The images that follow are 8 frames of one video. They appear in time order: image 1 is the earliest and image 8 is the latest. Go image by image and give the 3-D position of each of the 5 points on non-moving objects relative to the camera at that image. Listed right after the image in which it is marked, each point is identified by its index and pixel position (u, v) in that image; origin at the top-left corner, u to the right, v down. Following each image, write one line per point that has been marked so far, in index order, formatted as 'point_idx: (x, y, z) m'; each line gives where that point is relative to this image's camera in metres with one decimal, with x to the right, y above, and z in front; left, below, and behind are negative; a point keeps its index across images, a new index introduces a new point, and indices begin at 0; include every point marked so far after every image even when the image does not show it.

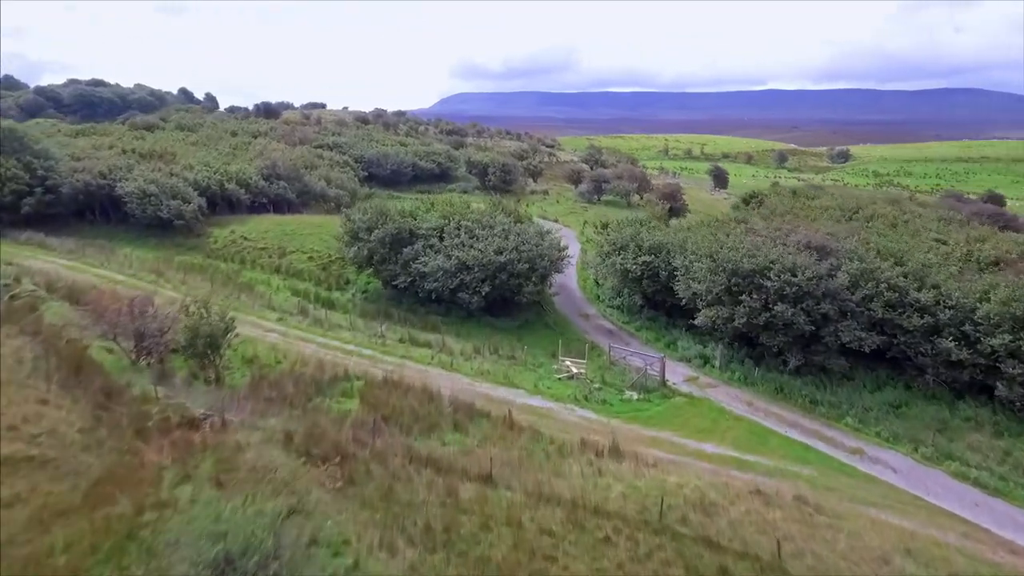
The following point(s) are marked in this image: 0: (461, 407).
0: (-1.6, -3.6, +18.9) m
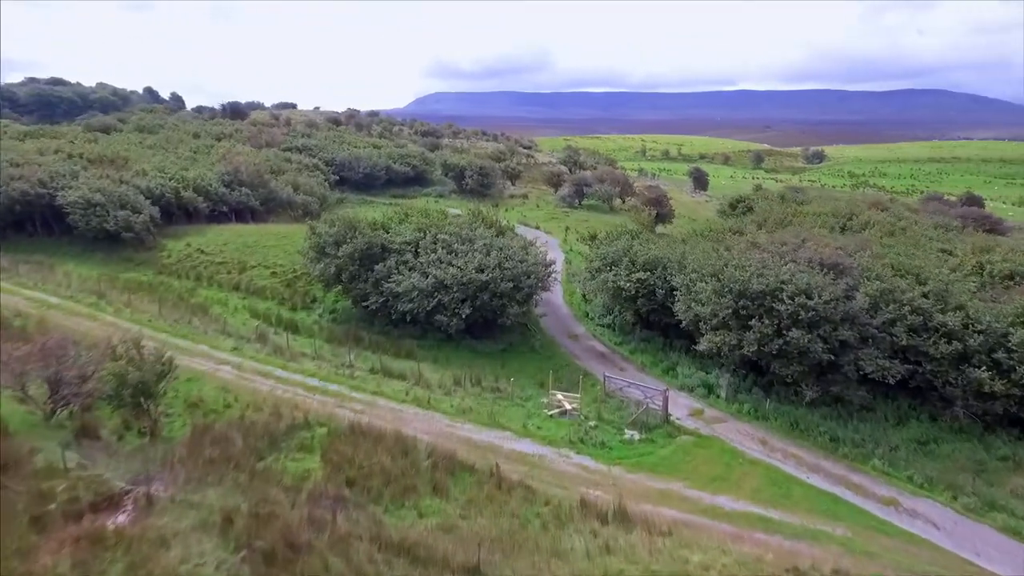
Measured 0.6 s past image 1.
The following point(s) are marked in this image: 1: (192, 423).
0: (-1.9, -4.5, +16.3) m
1: (-8.8, -3.7, +17.4) m
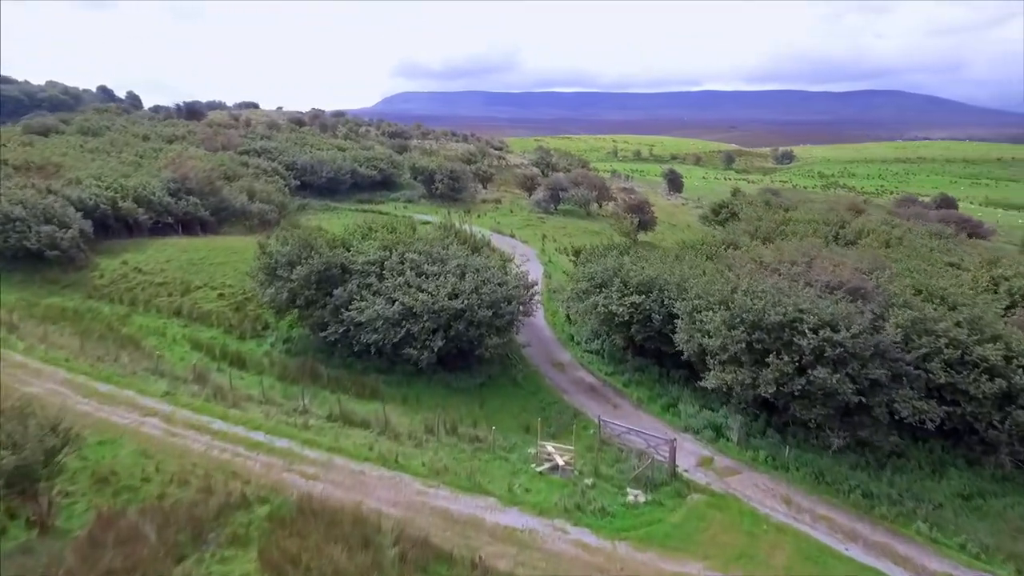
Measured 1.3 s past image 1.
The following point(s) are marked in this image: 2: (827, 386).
0: (-2.1, -5.5, +13.1) m
1: (-9.1, -4.8, +13.9) m
2: (+8.8, -2.7, +17.5) m
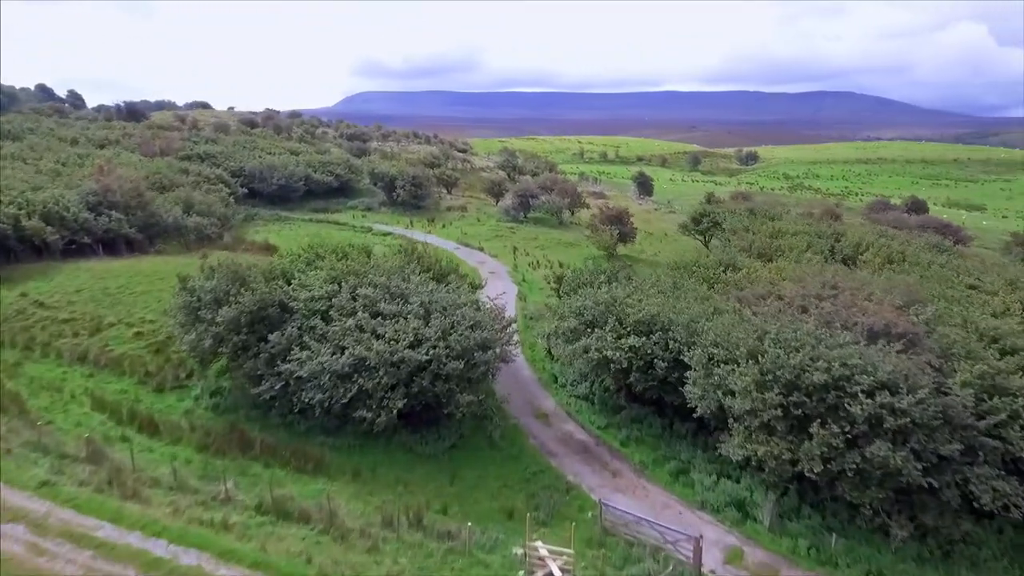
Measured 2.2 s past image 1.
0: (-2.3, -6.8, +9.0) m
1: (-9.3, -6.3, +9.3) m
2: (+8.3, -3.9, +13.9) m
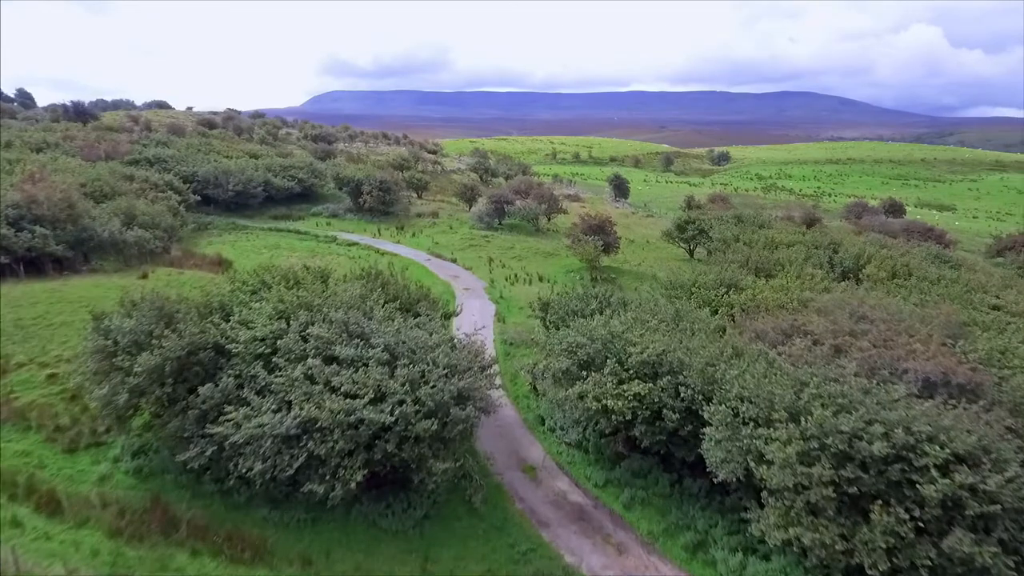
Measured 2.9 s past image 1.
0: (-2.2, -7.9, +5.7) m
1: (-9.2, -7.4, +5.8) m
2: (+8.1, -4.9, +11.1) m
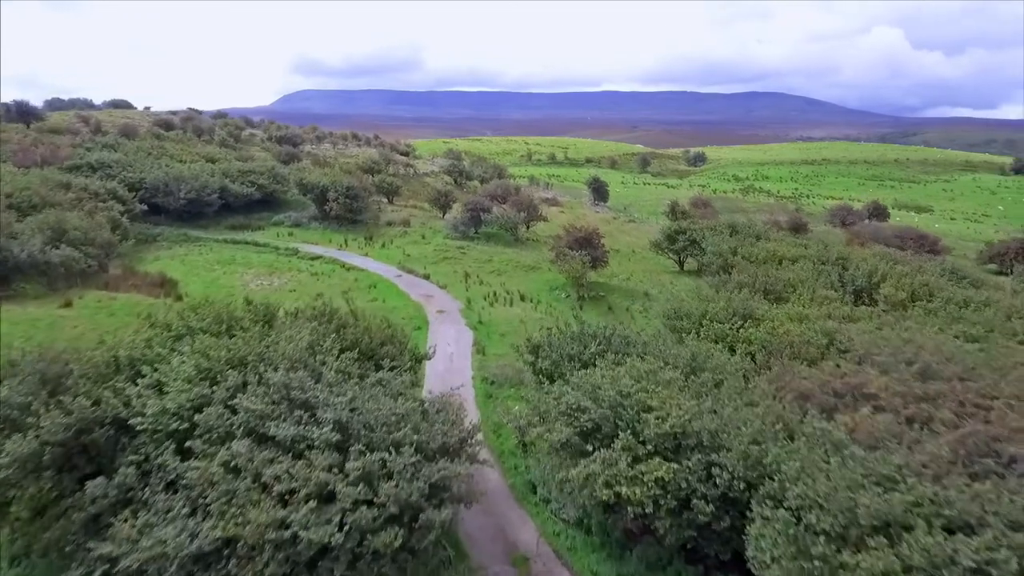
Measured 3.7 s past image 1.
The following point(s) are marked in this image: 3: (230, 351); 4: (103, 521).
0: (-1.9, -9.1, +2.0) m
1: (-9.0, -8.7, +1.7) m
2: (+8.1, -6.0, +7.8) m
3: (-7.0, -1.6, +15.7) m
4: (-8.2, -4.6, +12.5) m
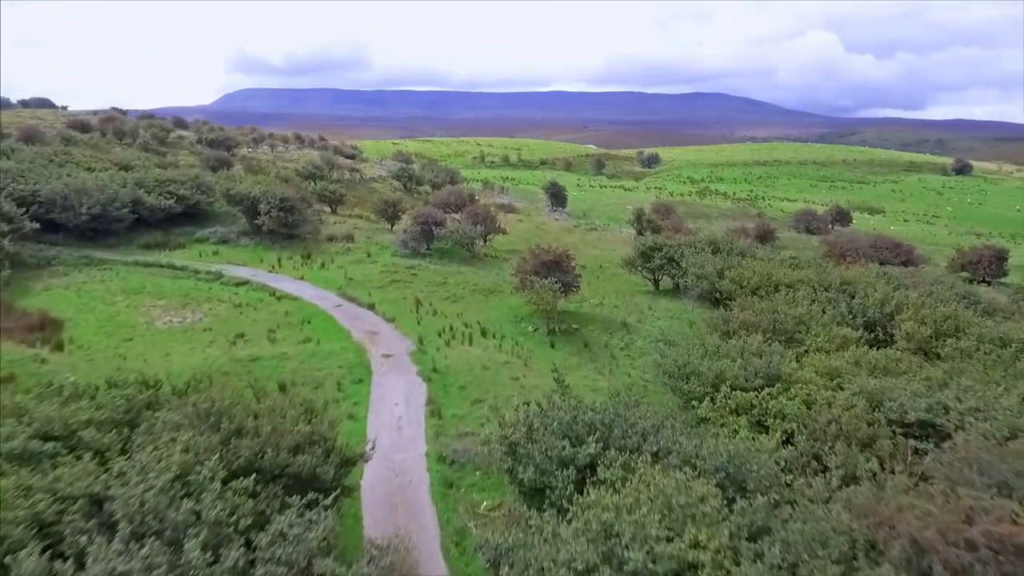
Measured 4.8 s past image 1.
0: (-1.2, -10.8, -3.3) m
1: (-8.3, -10.5, -4.0) m
2: (+8.3, -7.5, +3.3) m
3: (-7.5, -3.4, +10.0) m
4: (-8.3, -6.4, +6.8) m
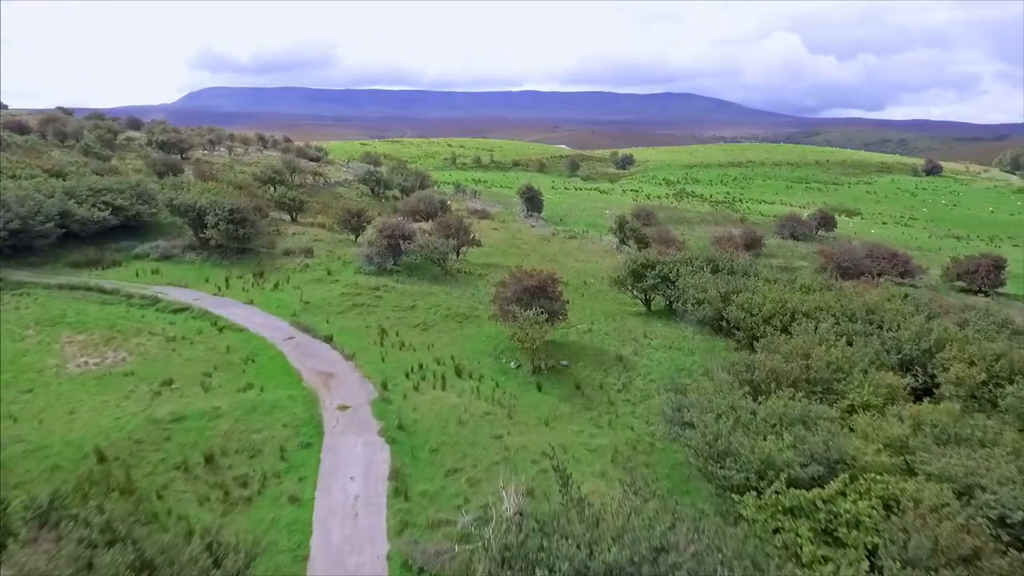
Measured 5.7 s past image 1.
0: (-0.5, -12.2, -7.6) m
1: (-7.5, -12.0, -8.6) m
2: (+8.7, -8.8, -0.6) m
3: (-7.4, -4.8, +5.5) m
4: (-8.1, -7.9, +2.2) m
